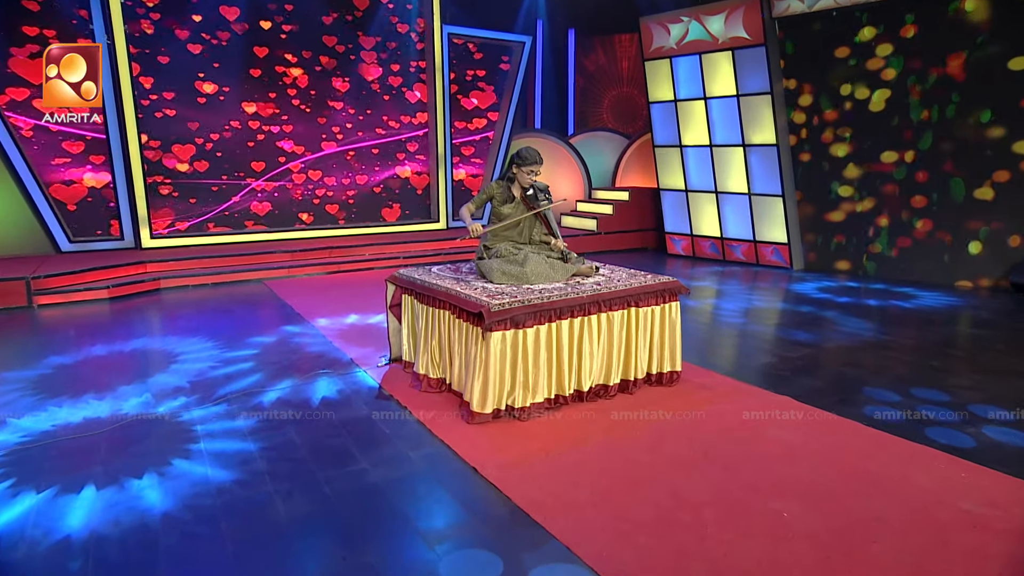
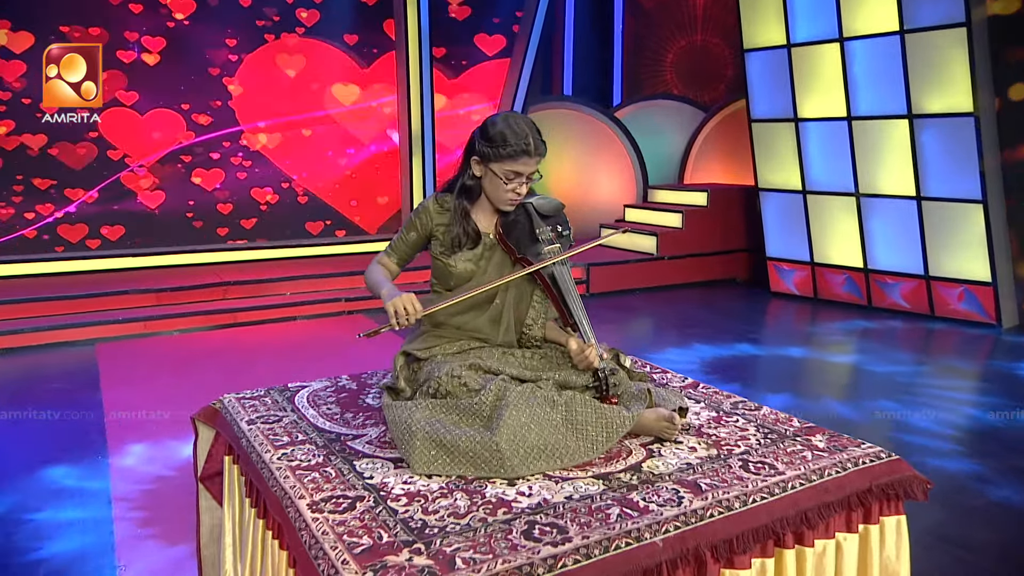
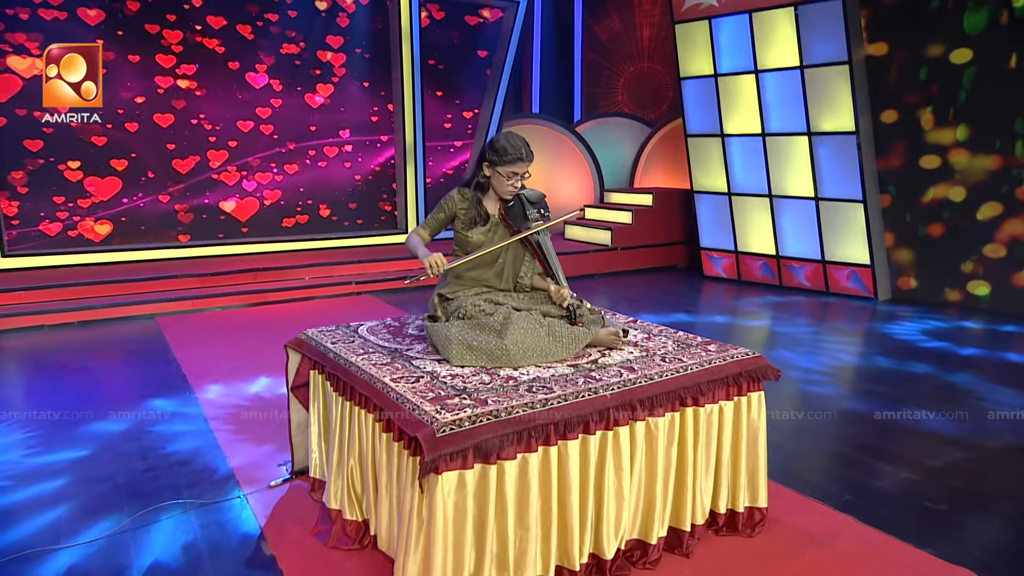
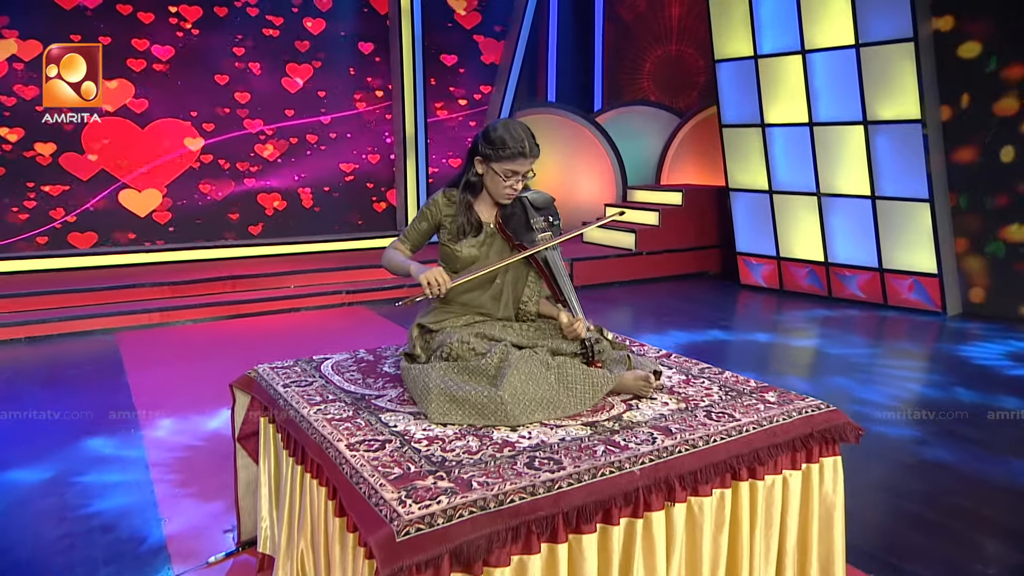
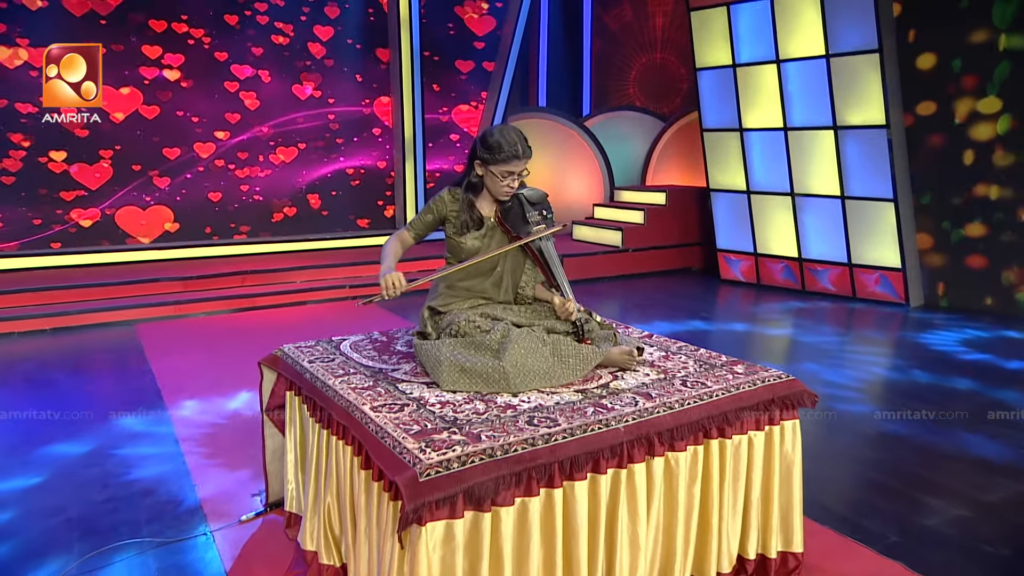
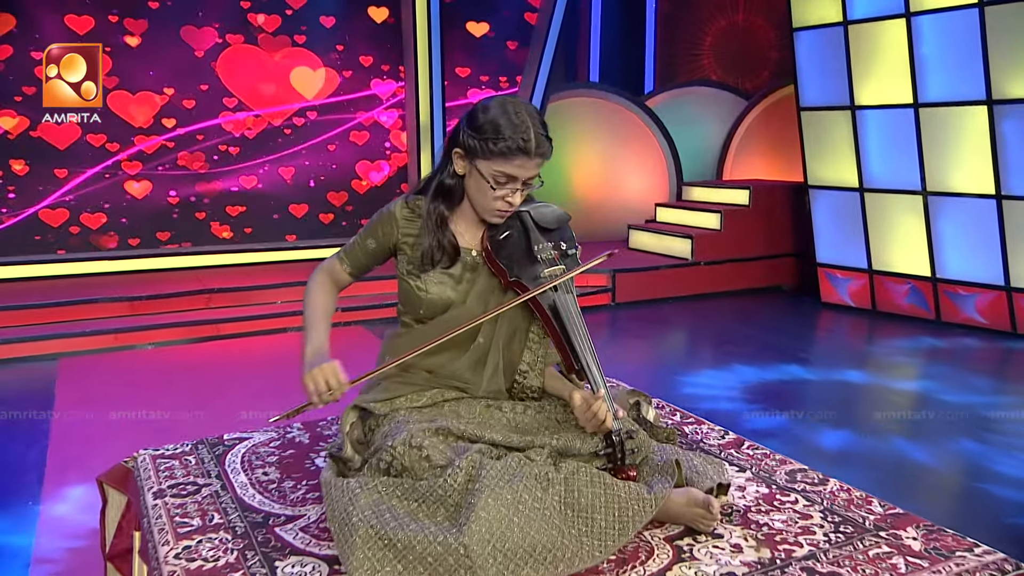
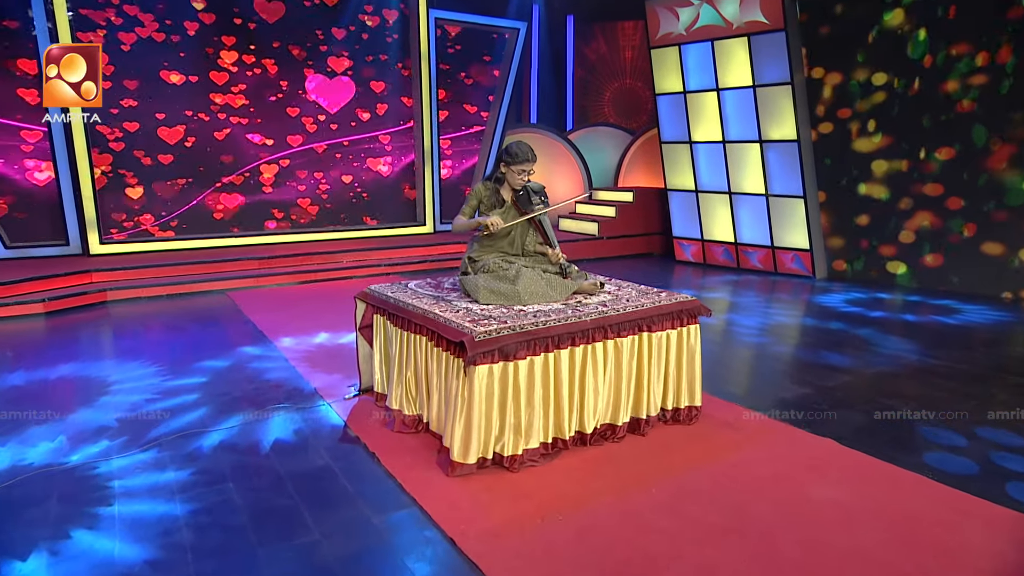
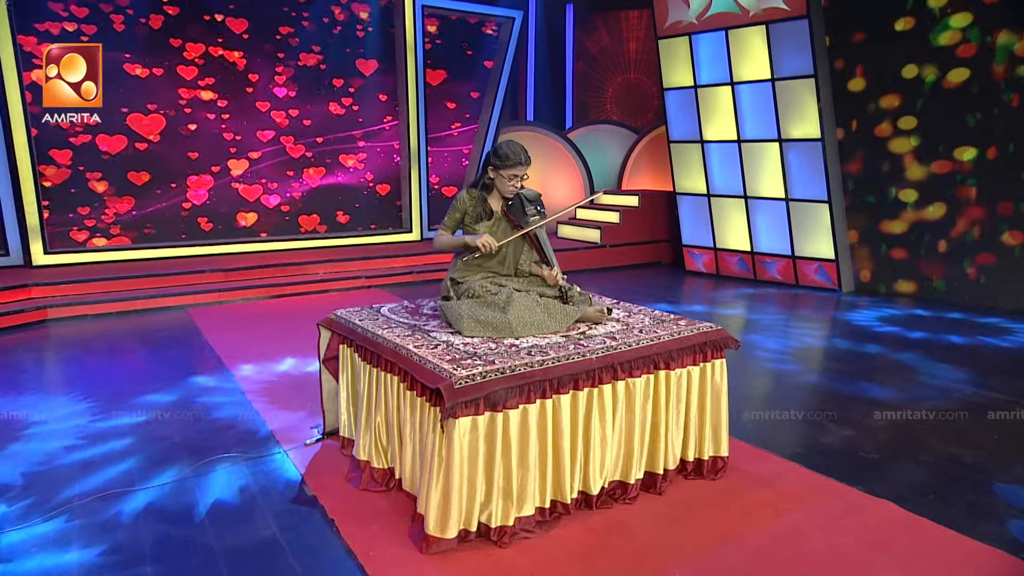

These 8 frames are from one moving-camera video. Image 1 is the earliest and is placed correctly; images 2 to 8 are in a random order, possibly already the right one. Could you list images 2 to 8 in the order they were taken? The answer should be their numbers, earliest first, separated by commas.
7, 8, 3, 5, 4, 2, 6
